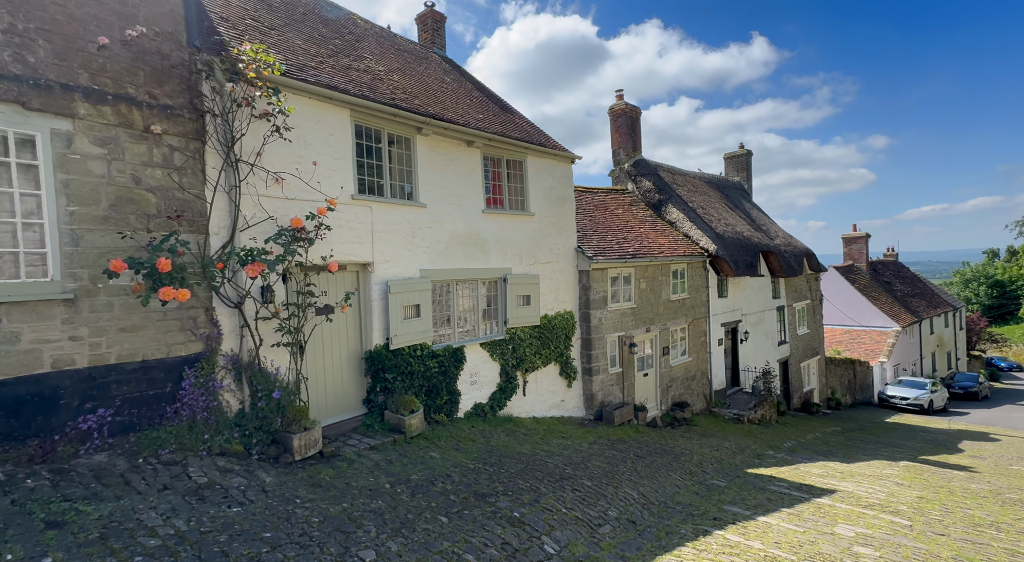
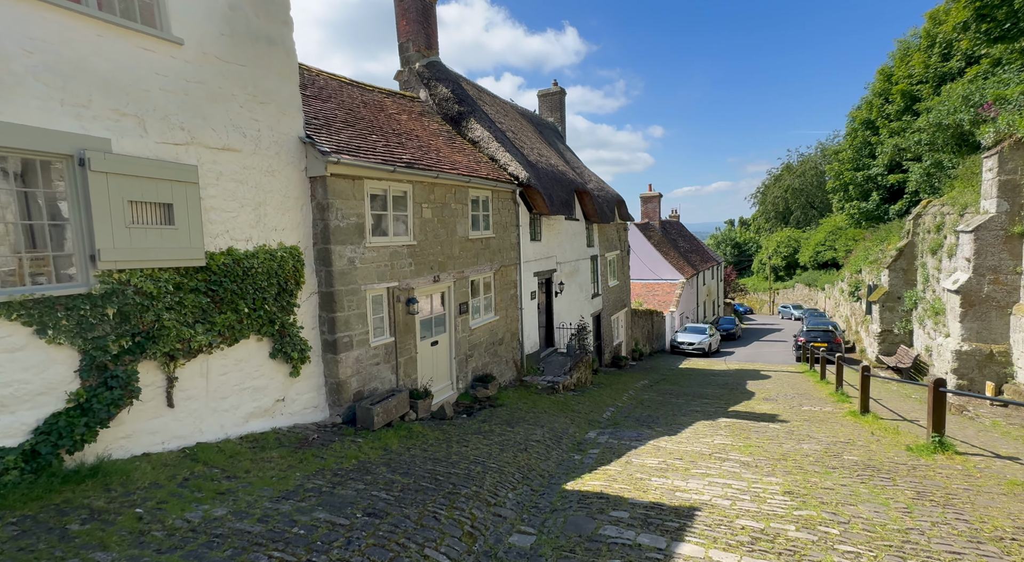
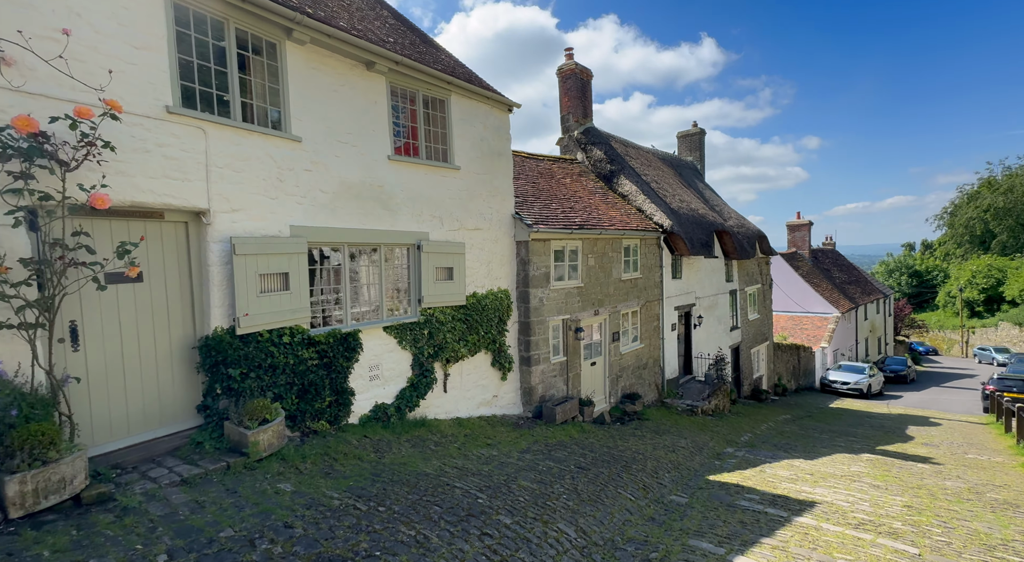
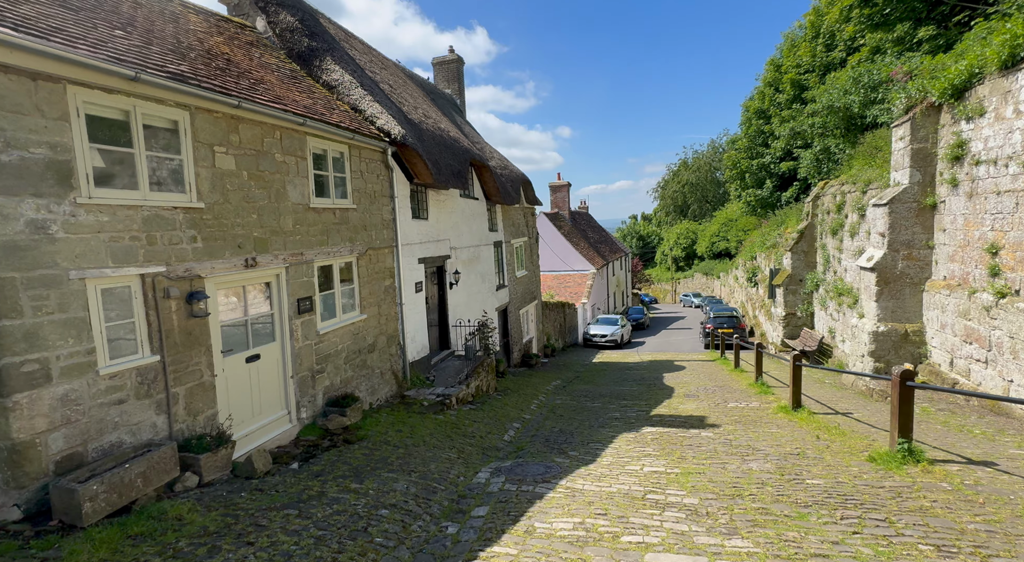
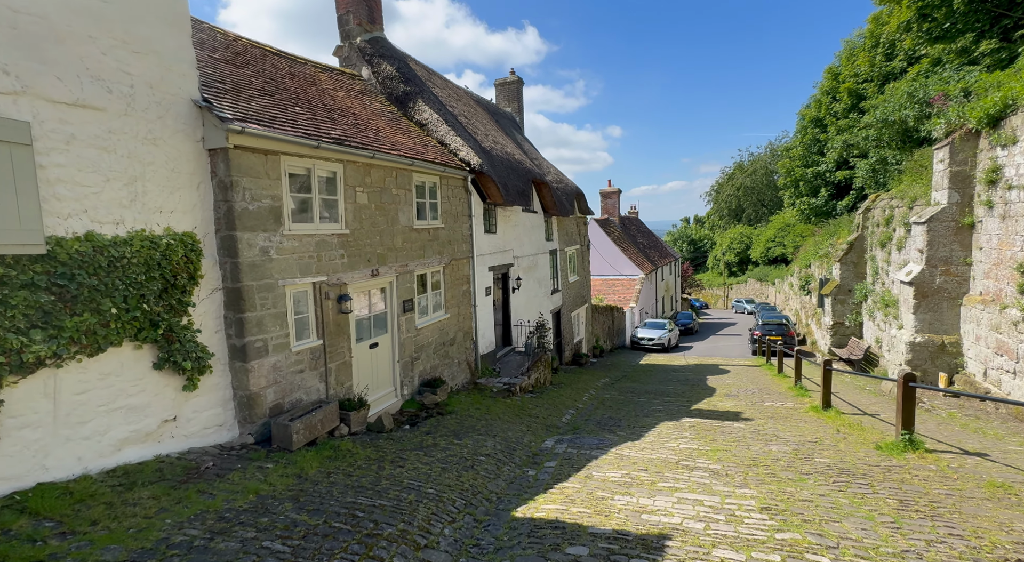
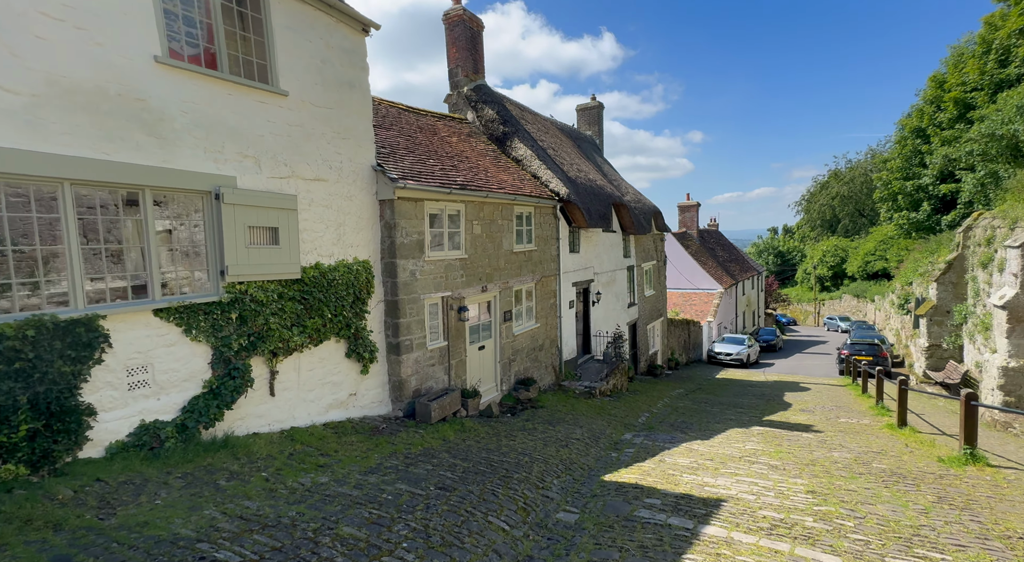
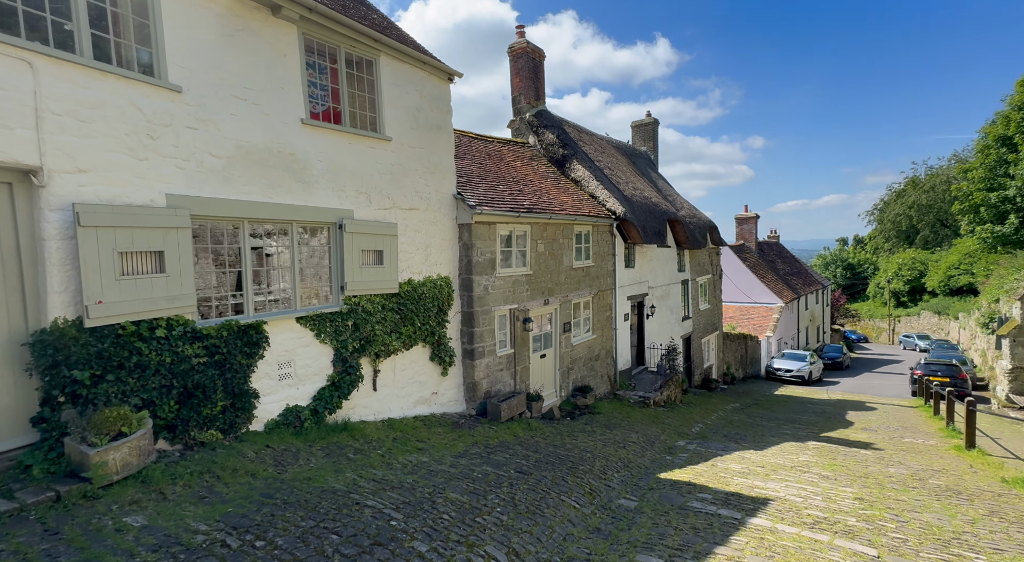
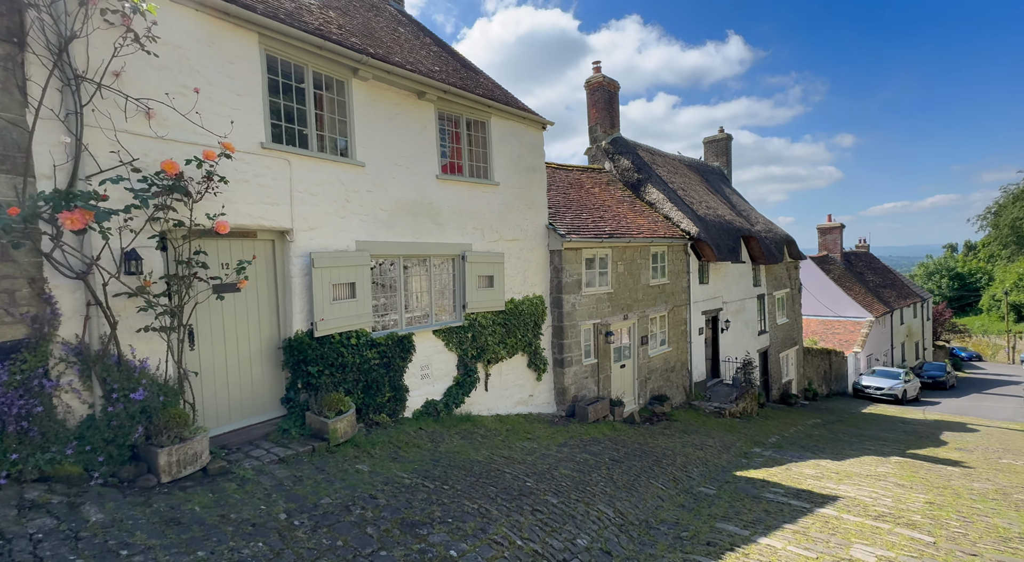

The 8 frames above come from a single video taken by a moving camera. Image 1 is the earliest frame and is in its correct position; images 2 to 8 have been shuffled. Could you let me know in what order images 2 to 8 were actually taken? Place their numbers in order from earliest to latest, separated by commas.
8, 3, 7, 6, 2, 5, 4
